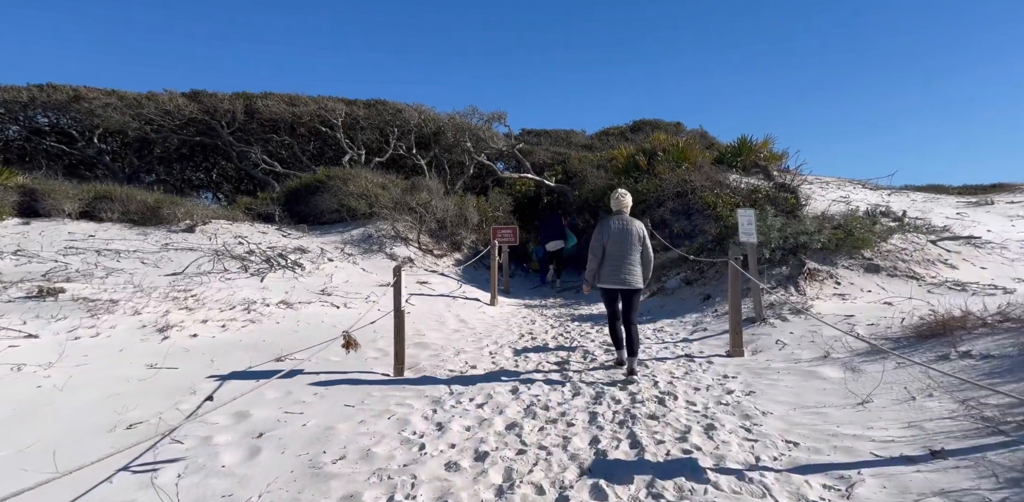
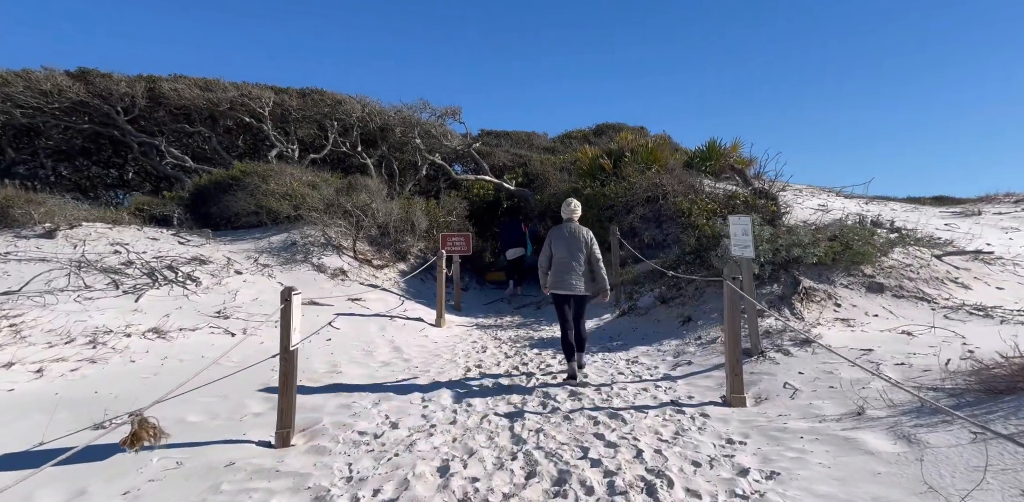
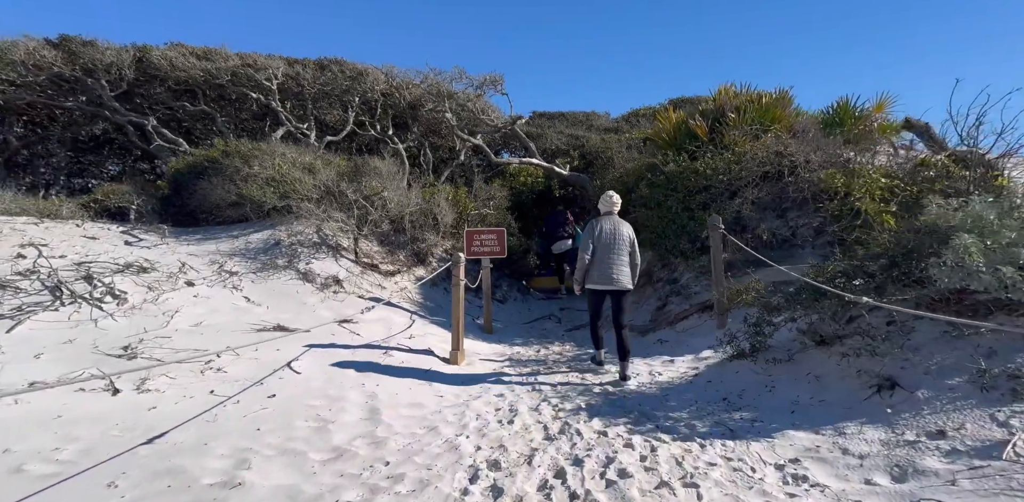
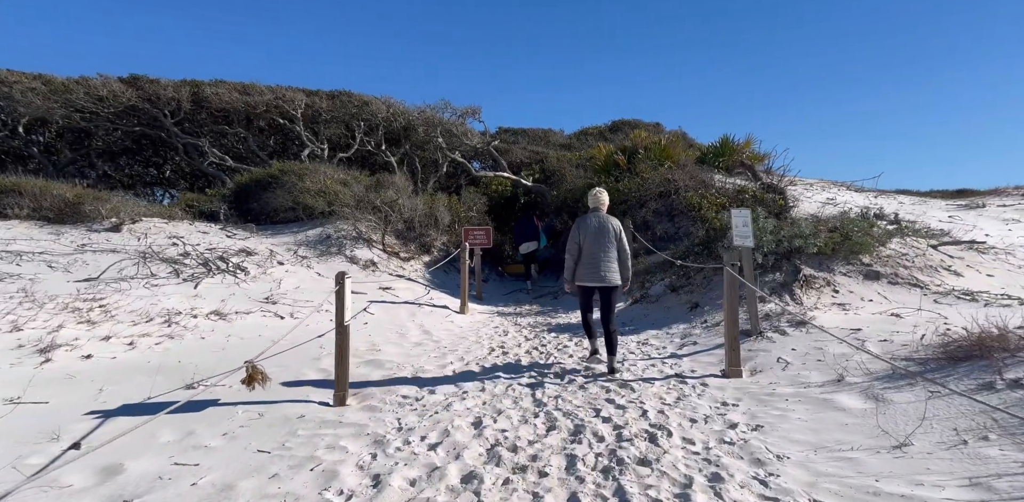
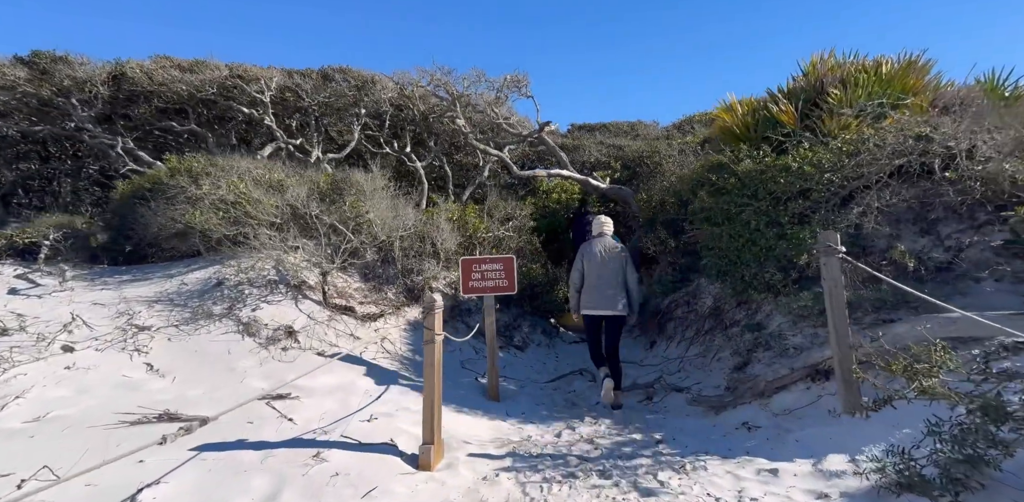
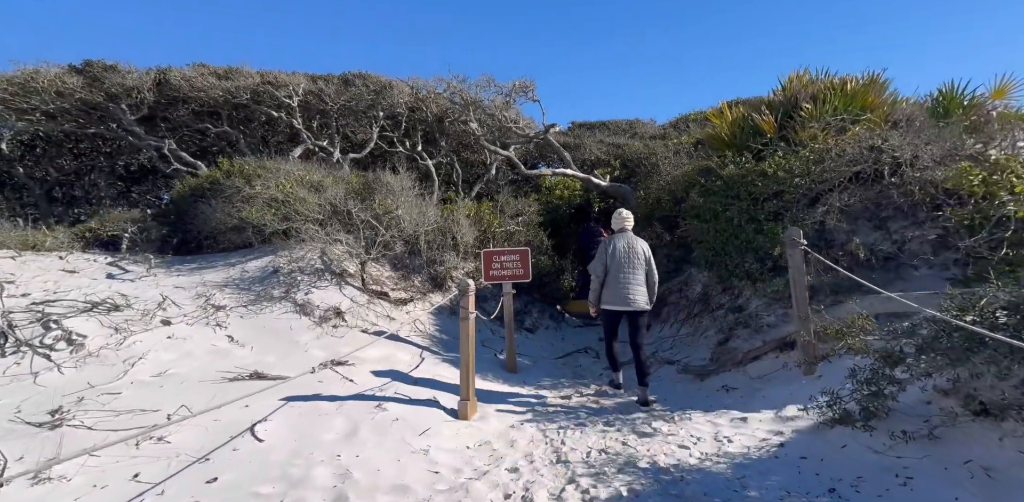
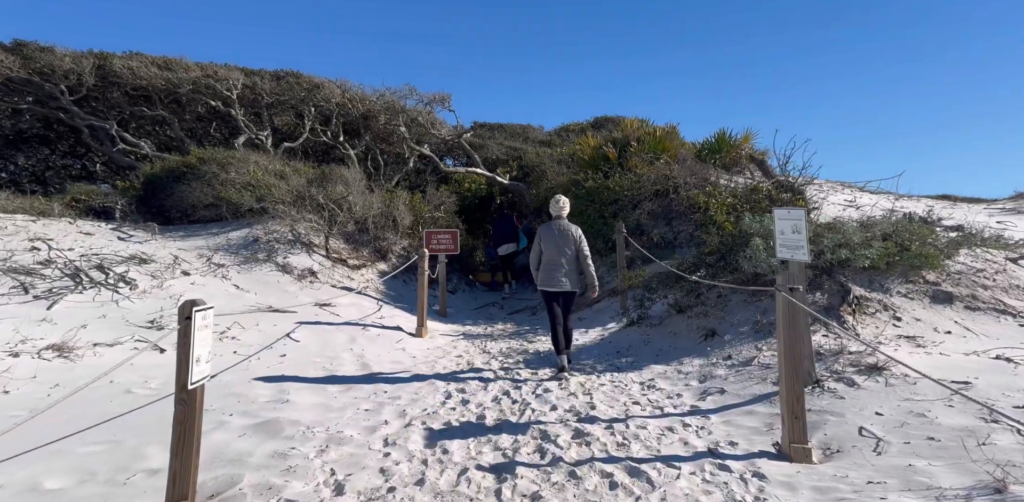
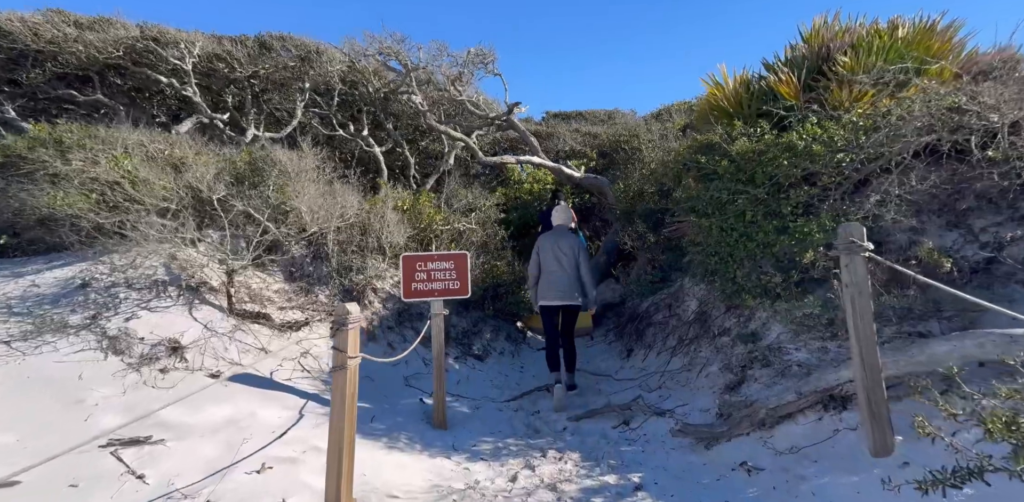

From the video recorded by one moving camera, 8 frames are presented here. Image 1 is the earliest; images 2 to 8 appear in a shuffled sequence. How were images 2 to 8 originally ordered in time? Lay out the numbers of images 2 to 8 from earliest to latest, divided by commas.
4, 2, 7, 3, 6, 5, 8
